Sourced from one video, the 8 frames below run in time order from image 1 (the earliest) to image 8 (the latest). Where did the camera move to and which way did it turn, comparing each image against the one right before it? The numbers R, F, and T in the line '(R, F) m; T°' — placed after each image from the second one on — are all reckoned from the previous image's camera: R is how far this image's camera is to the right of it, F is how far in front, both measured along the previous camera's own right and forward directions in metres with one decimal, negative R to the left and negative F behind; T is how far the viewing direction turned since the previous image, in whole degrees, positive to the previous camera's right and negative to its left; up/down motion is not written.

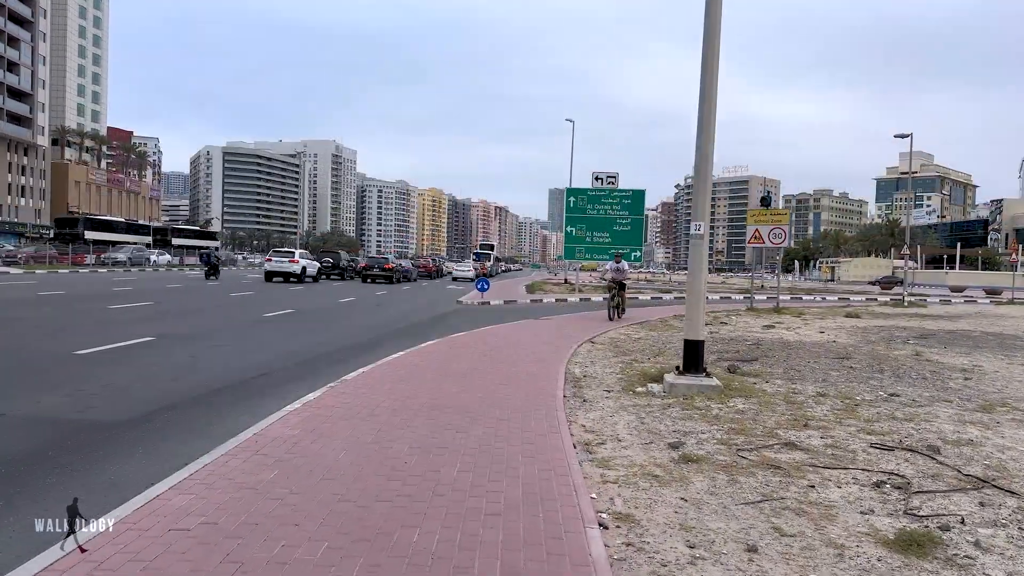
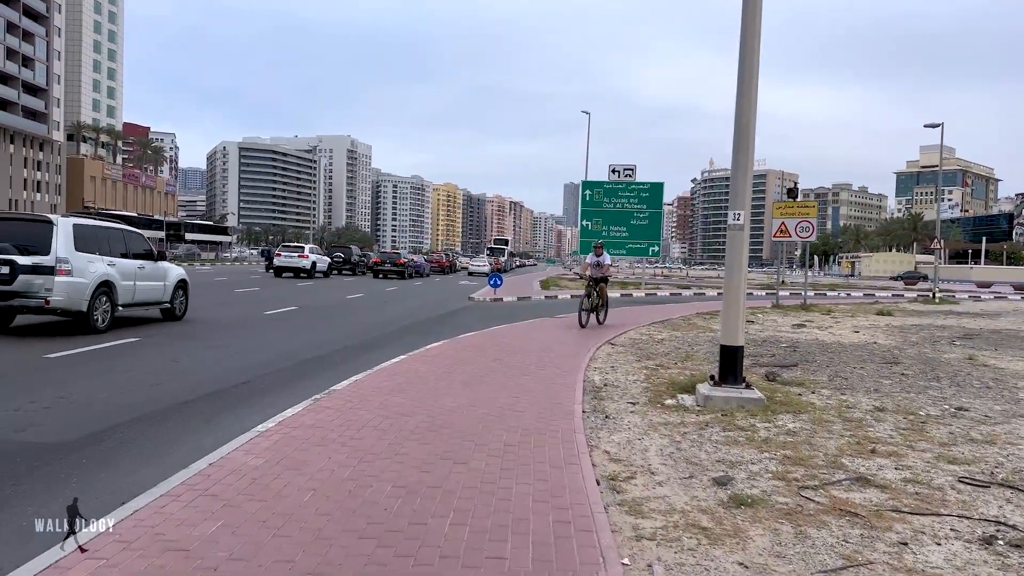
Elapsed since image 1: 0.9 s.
(0.0, +1.1) m; -1°
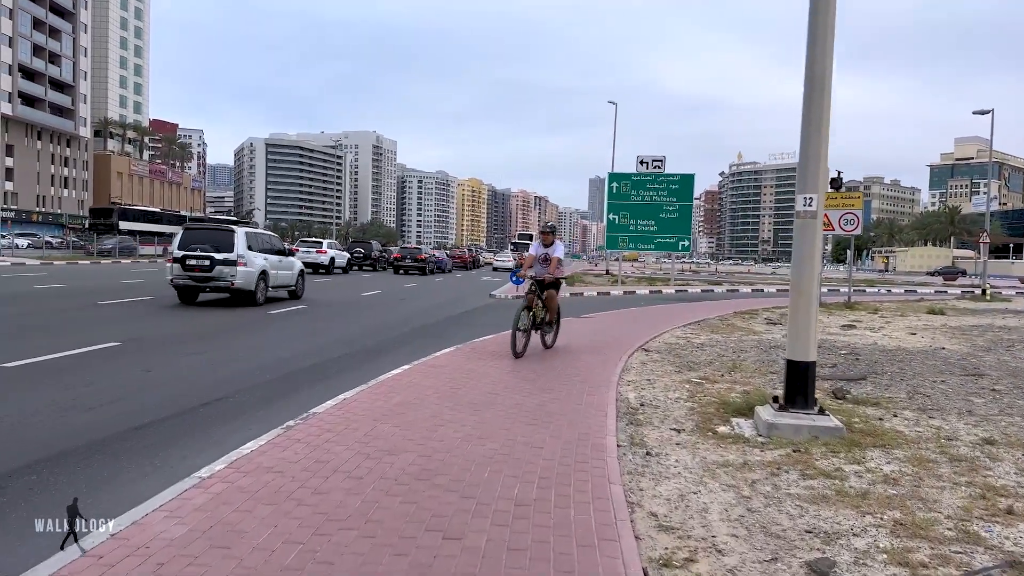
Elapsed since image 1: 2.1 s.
(+0.1, +1.4) m; -2°
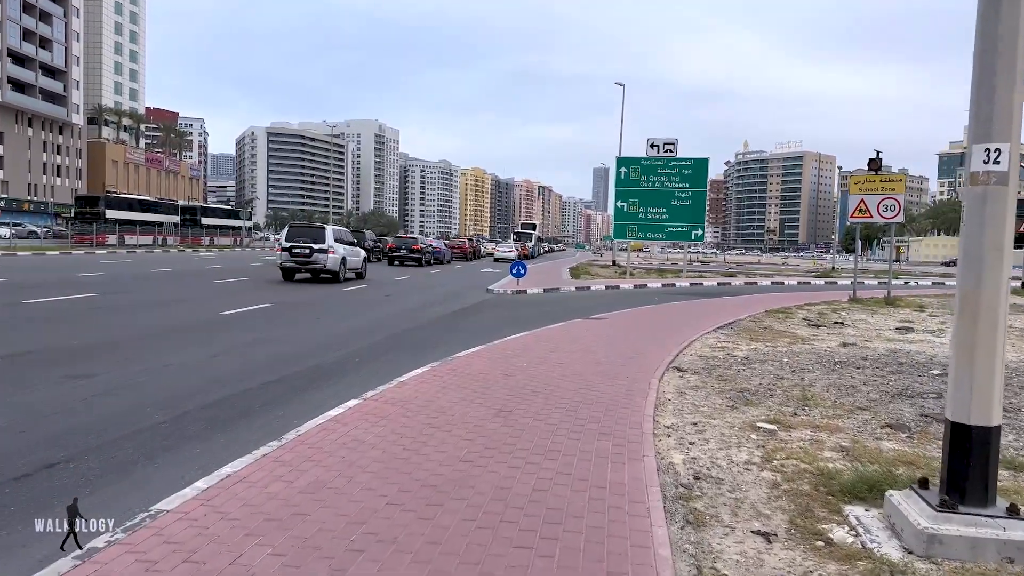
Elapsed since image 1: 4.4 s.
(+0.1, +2.6) m; 0°
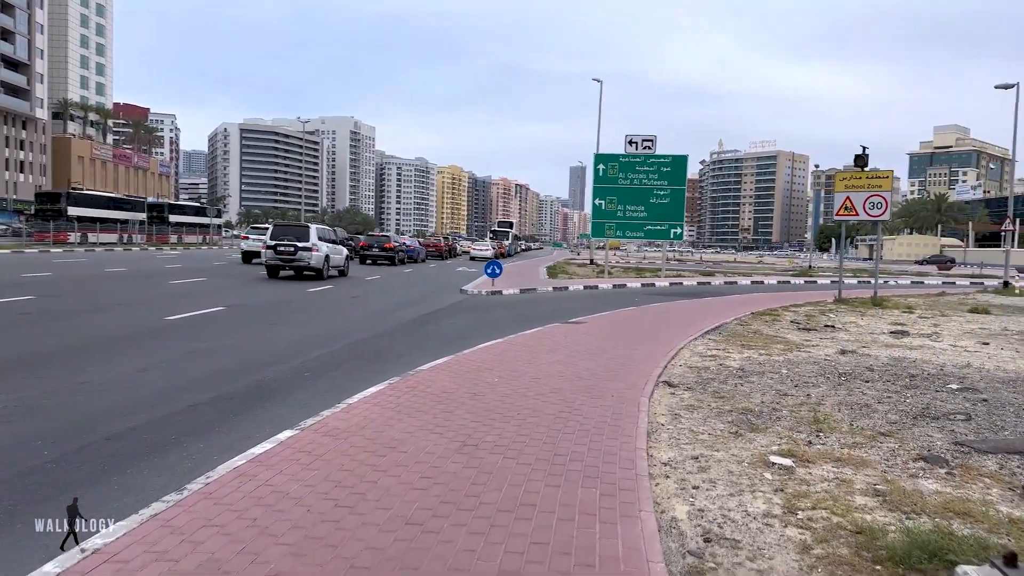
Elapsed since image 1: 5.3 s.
(+0.1, +1.0) m; +2°
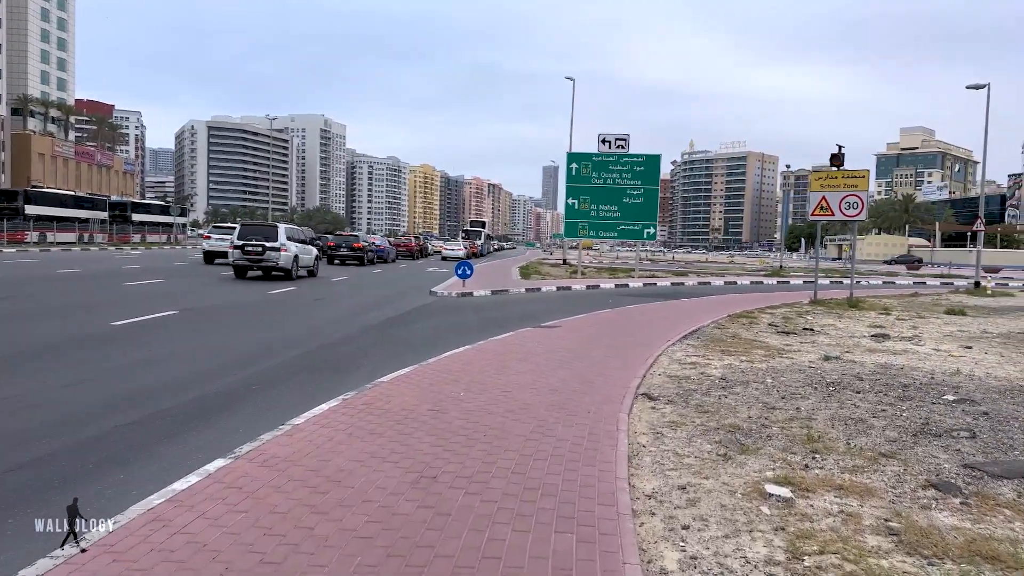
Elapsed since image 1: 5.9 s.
(+0.1, +0.6) m; +2°
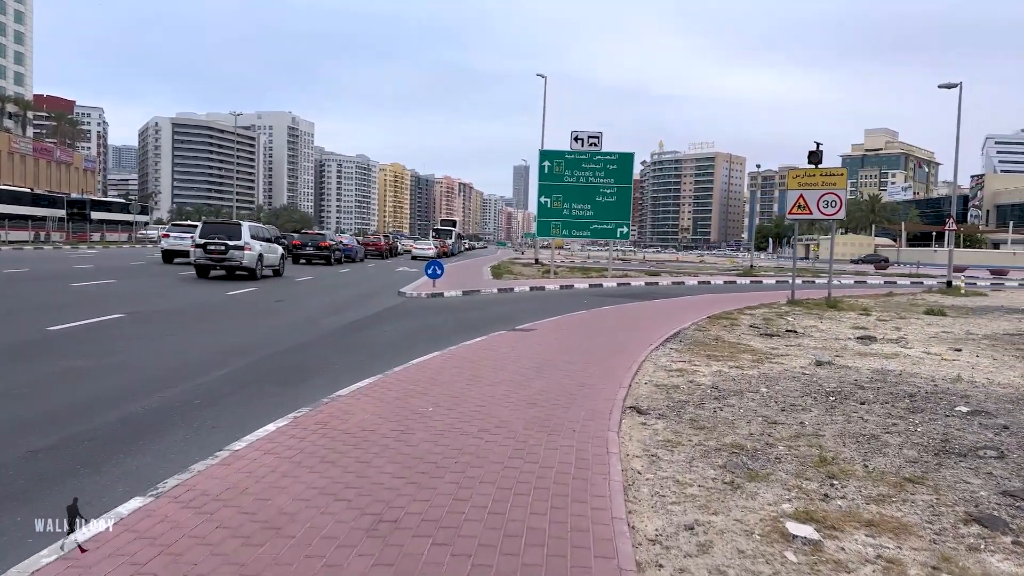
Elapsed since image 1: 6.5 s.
(0.0, +0.7) m; +2°
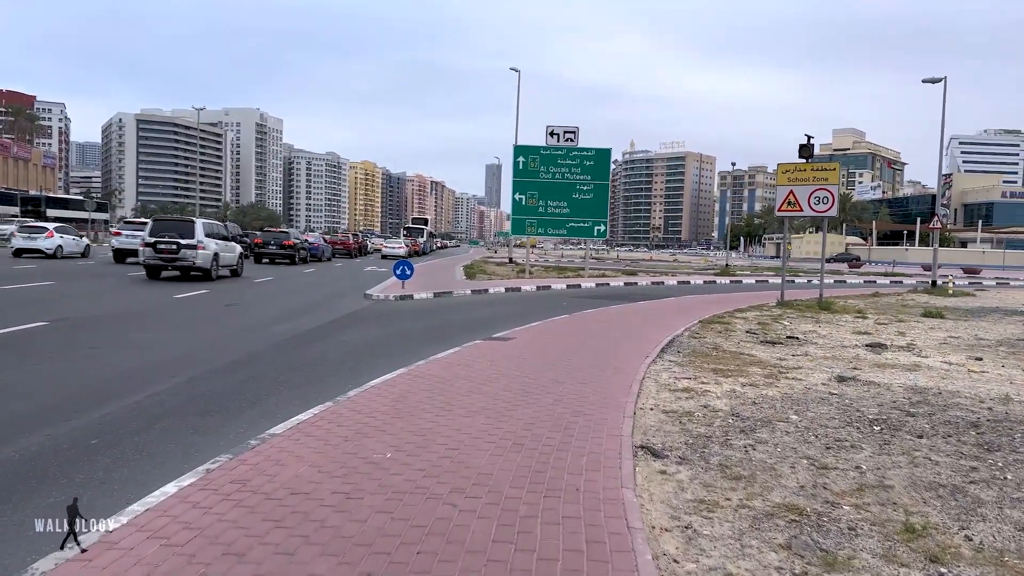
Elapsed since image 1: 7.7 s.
(-0.1, +1.4) m; +2°
